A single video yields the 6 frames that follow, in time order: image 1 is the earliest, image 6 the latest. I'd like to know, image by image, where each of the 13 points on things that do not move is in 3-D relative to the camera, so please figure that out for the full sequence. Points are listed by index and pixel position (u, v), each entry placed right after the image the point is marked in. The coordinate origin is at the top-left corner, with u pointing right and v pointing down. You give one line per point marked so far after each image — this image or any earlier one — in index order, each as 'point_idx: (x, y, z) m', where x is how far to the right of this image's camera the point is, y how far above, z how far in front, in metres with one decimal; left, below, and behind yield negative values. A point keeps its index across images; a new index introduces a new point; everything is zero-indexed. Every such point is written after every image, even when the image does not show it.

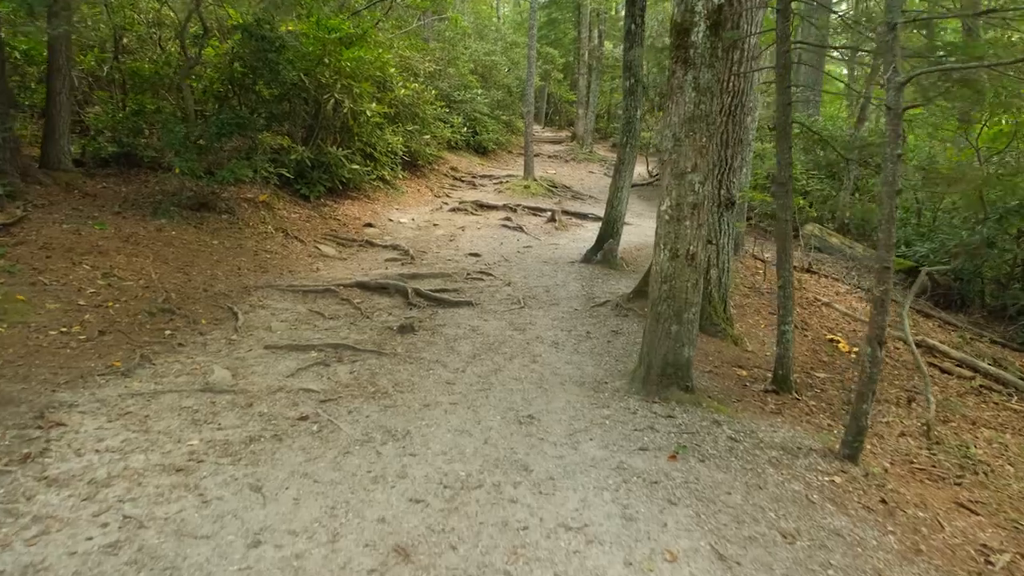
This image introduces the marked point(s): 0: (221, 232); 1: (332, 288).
0: (-3.8, +0.7, +9.0) m
1: (-2.0, 0.0, +7.6) m
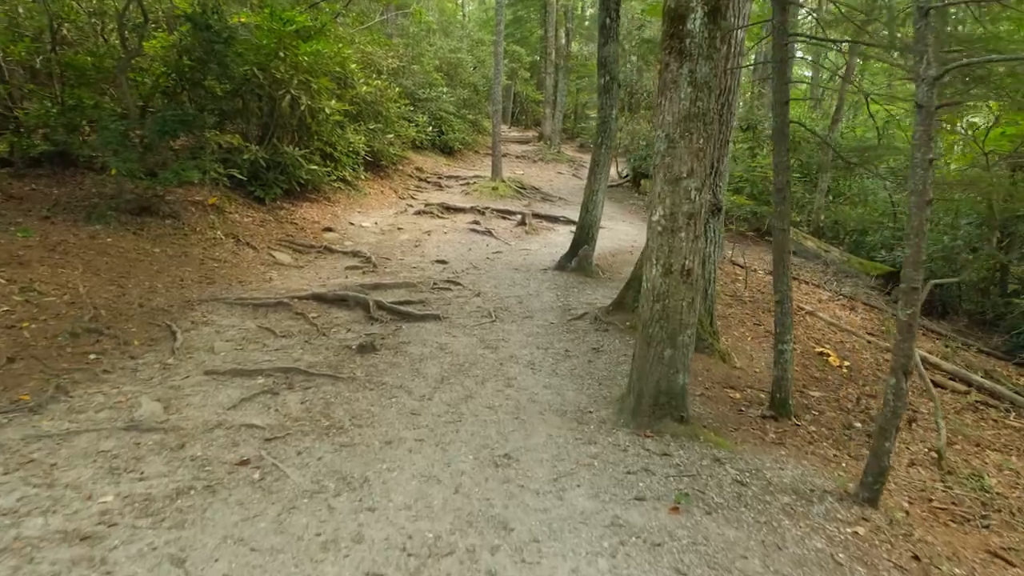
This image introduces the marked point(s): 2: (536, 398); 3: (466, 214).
0: (-4.1, +0.6, +8.3) m
1: (-2.3, -0.1, +7.0) m
2: (+0.2, -0.8, +4.8) m
3: (-0.9, +1.4, +13.4) m
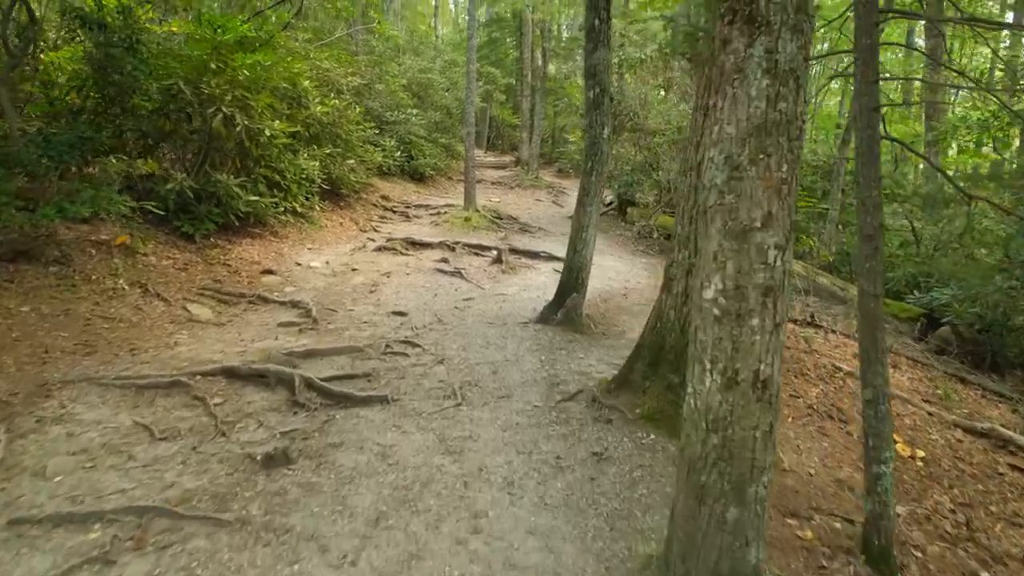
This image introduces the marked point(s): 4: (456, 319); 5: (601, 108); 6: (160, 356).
0: (-4.4, 0.0, +6.5) m
1: (-2.5, -0.7, +5.3) m
2: (0.0, -1.2, +3.2) m
3: (-1.3, +0.6, +11.7) m
4: (-0.6, -0.3, +7.7) m
5: (+0.9, +1.8, +7.2) m
6: (-3.0, -0.6, +5.9) m
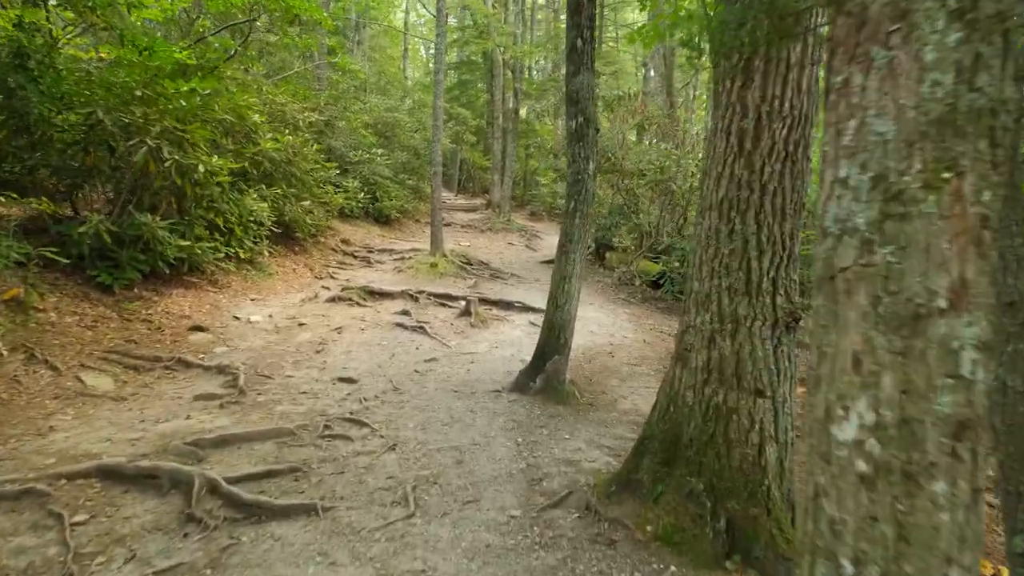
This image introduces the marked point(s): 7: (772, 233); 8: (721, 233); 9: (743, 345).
0: (-4.6, -0.5, +5.1) m
1: (-2.7, -1.1, +3.9) m
2: (-0.1, -1.5, +1.9) m
3: (-1.8, -0.2, +10.5) m
4: (-0.9, -0.9, +6.5) m
5: (+0.6, +1.3, +6.1) m
6: (-3.2, -1.0, +4.6) m
7: (+1.4, +0.3, +3.7) m
8: (+1.1, +0.3, +3.8) m
9: (+1.2, -0.3, +3.7) m
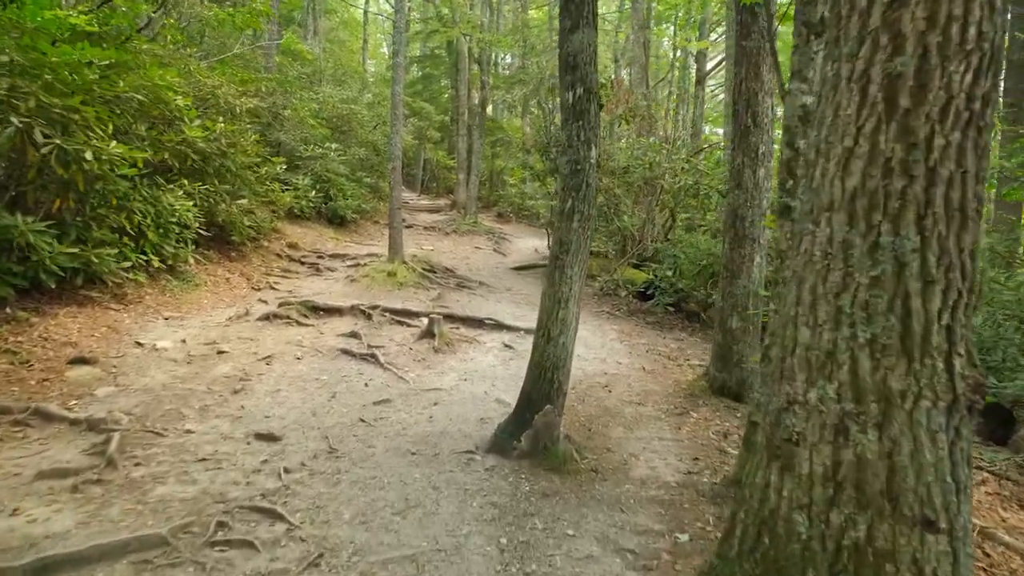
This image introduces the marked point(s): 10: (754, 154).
0: (-4.7, -0.7, +3.3) m
1: (-2.7, -1.3, +2.2) m
2: (0.0, -1.7, +0.3) m
3: (-2.1, -0.4, +8.8) m
4: (-1.1, -1.1, +4.8) m
5: (+0.5, +1.1, +4.6) m
6: (-3.2, -1.2, +2.8) m
7: (+1.3, +0.1, +2.2) m
8: (+1.1, +0.1, +2.3) m
9: (+1.2, -0.5, +2.1) m
10: (+2.1, +1.2, +6.1) m
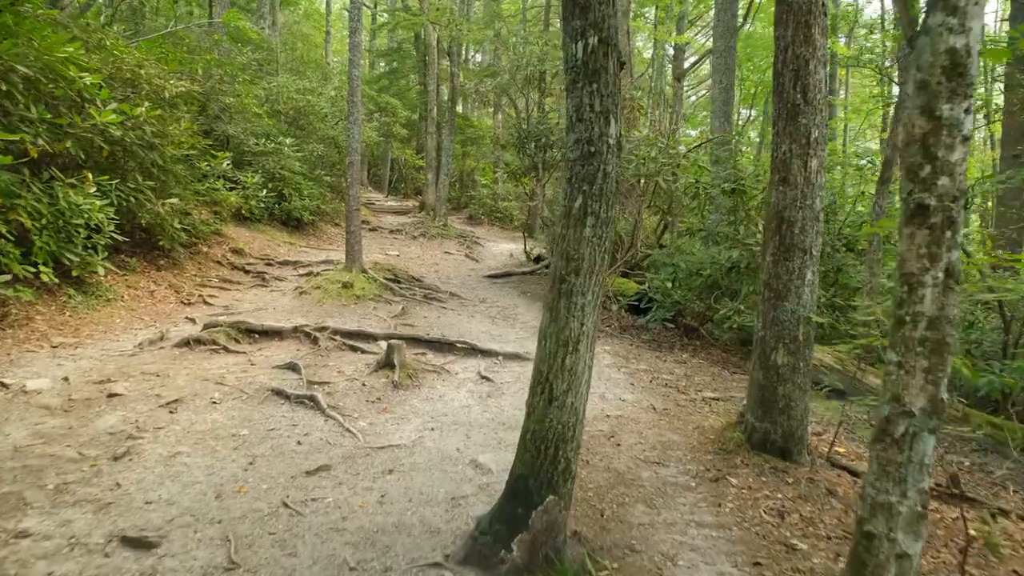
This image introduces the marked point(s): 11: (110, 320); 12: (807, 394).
0: (-4.7, -0.9, +1.6) m
1: (-2.6, -1.5, +0.6) m
2: (+0.1, -1.8, -1.2) m
3: (-2.4, -0.6, +7.2) m
4: (-1.1, -1.3, +3.3) m
5: (+0.4, +1.0, +3.1) m
6: (-3.2, -1.4, +1.1) m
7: (+1.4, 0.0, +0.7) m
8: (+1.1, 0.0, +0.8) m
9: (+1.2, -0.6, +0.7) m
10: (+2.0, +1.0, +4.7) m
11: (-4.5, -0.3, +7.8) m
12: (+2.1, -0.7, +4.9) m
